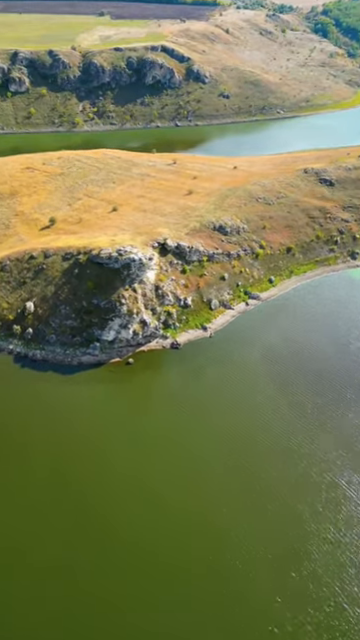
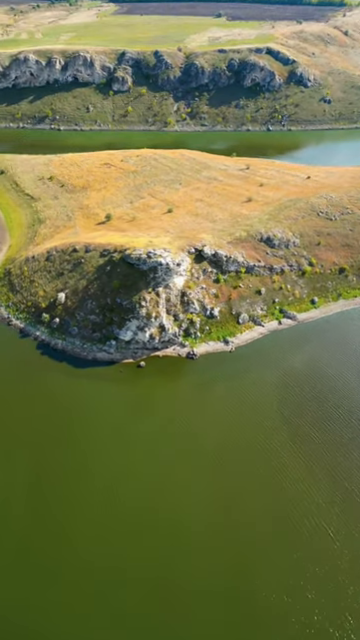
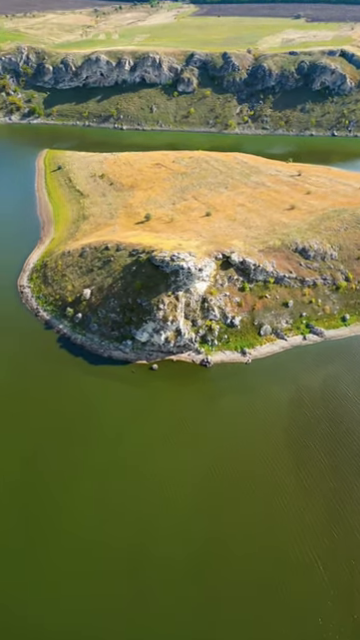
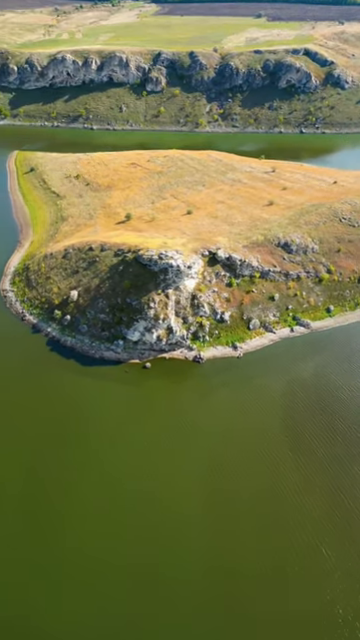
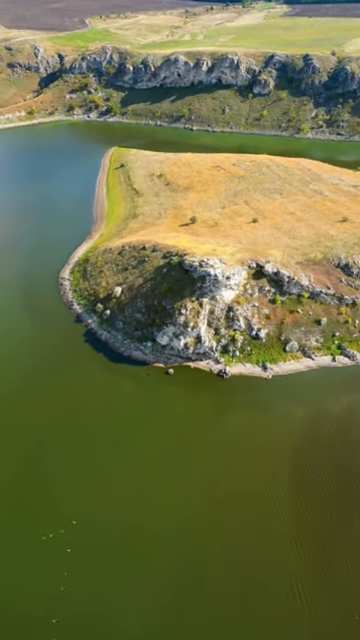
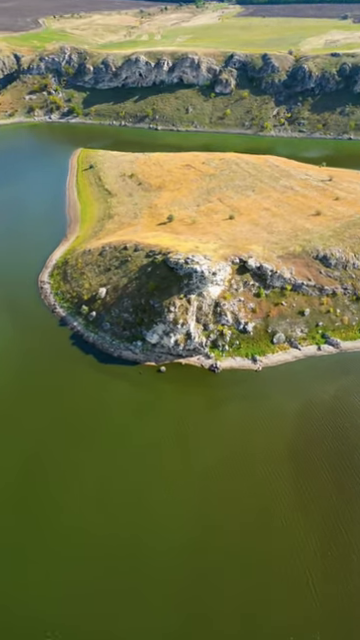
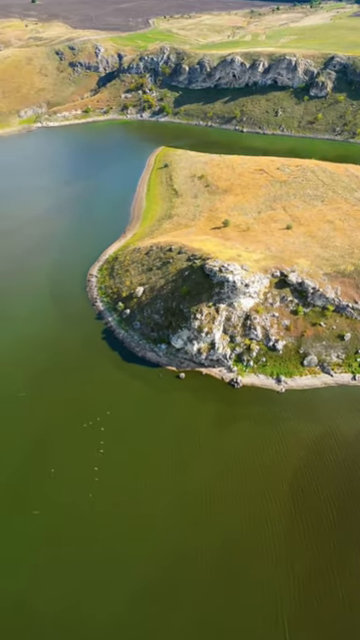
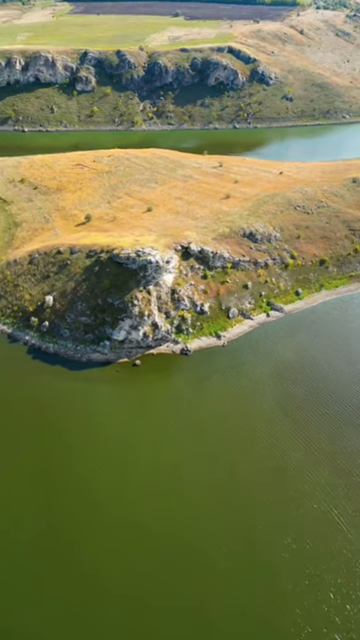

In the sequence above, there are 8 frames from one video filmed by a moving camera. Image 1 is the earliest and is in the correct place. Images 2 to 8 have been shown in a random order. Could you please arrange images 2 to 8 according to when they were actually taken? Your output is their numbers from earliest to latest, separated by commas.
8, 2, 4, 3, 6, 5, 7
